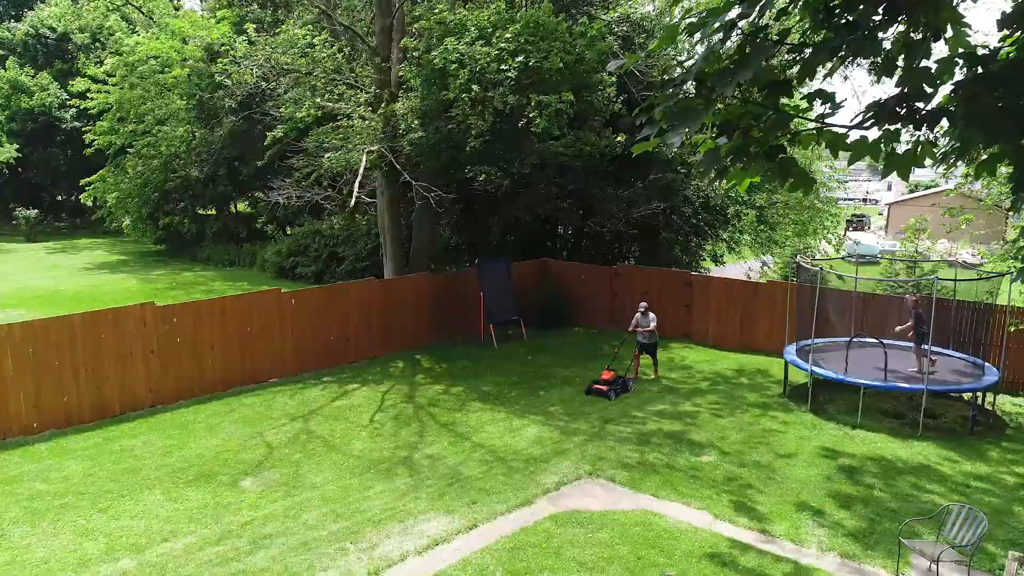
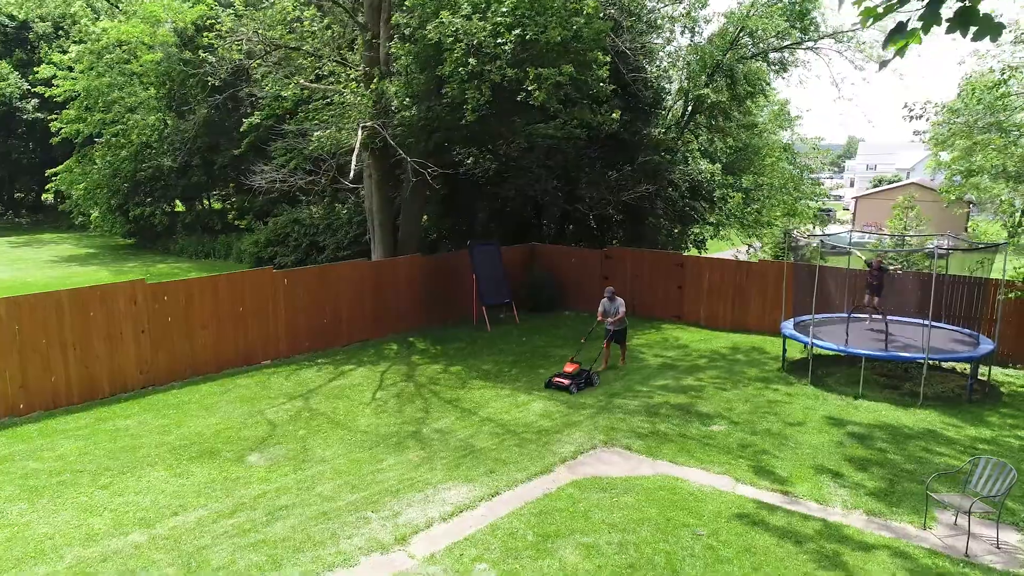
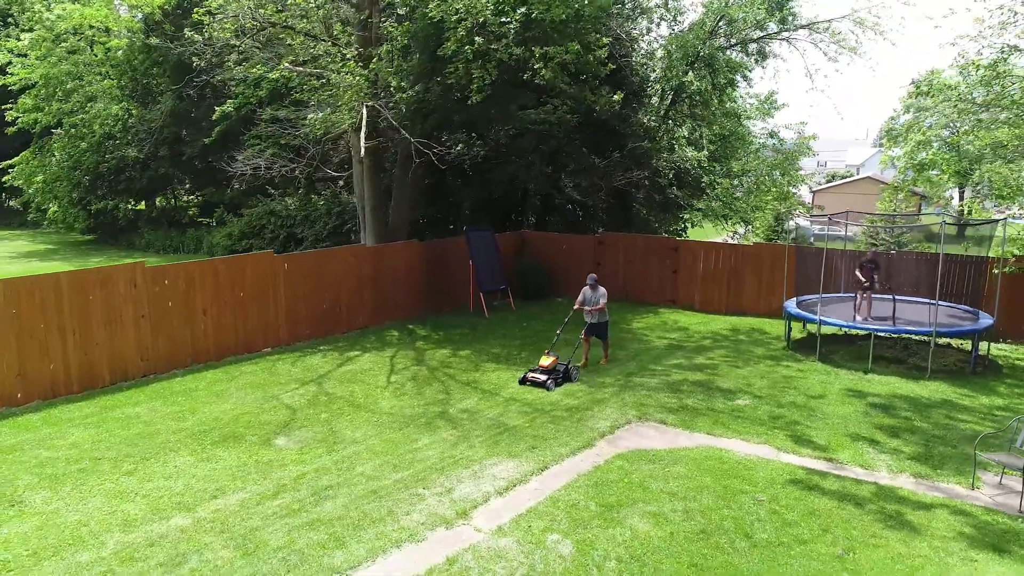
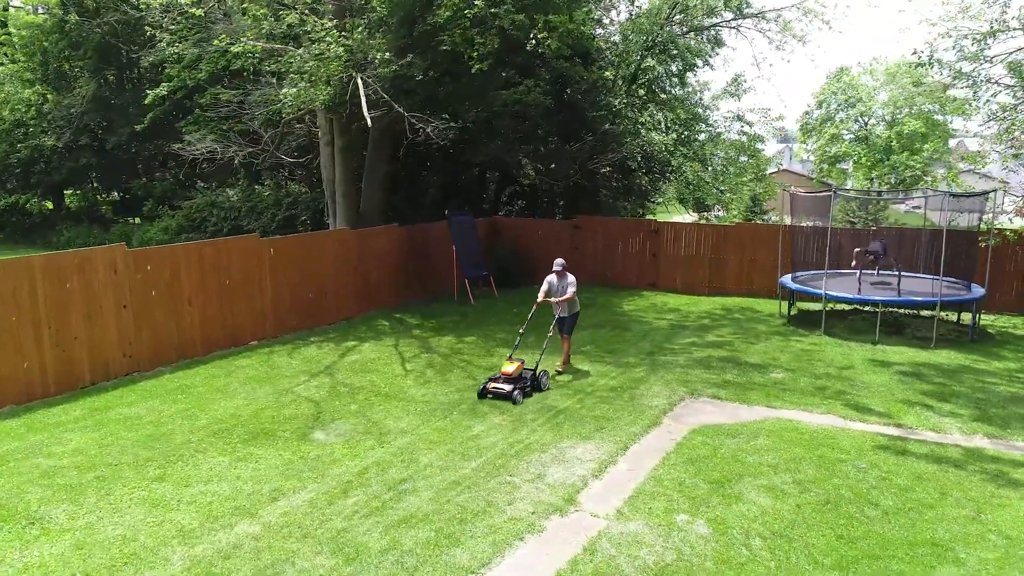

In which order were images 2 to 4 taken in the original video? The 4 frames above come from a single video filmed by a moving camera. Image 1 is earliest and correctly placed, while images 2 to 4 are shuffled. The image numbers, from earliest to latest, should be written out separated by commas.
2, 3, 4
